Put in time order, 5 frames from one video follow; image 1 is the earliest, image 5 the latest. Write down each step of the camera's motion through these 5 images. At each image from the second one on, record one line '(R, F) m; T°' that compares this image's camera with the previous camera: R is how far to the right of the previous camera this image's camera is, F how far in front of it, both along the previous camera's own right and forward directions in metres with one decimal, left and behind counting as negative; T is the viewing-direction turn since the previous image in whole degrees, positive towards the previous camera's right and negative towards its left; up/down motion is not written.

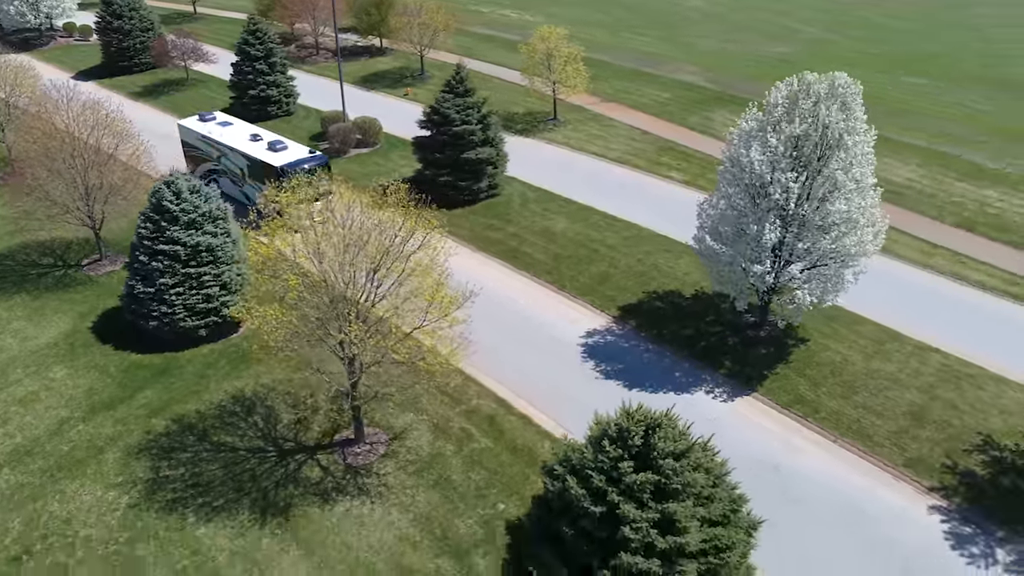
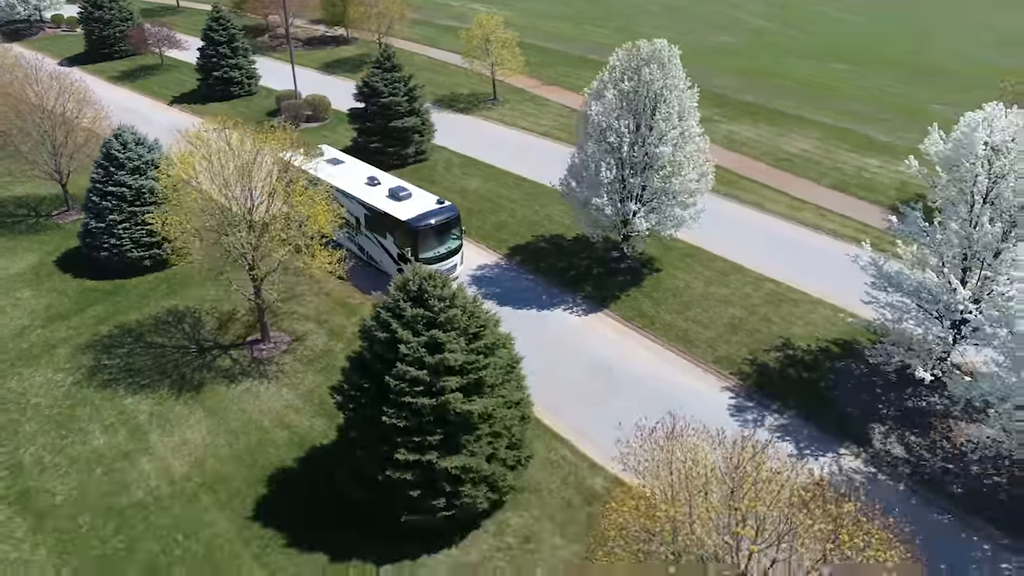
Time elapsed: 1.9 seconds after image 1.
(+4.0, -4.6) m; 0°
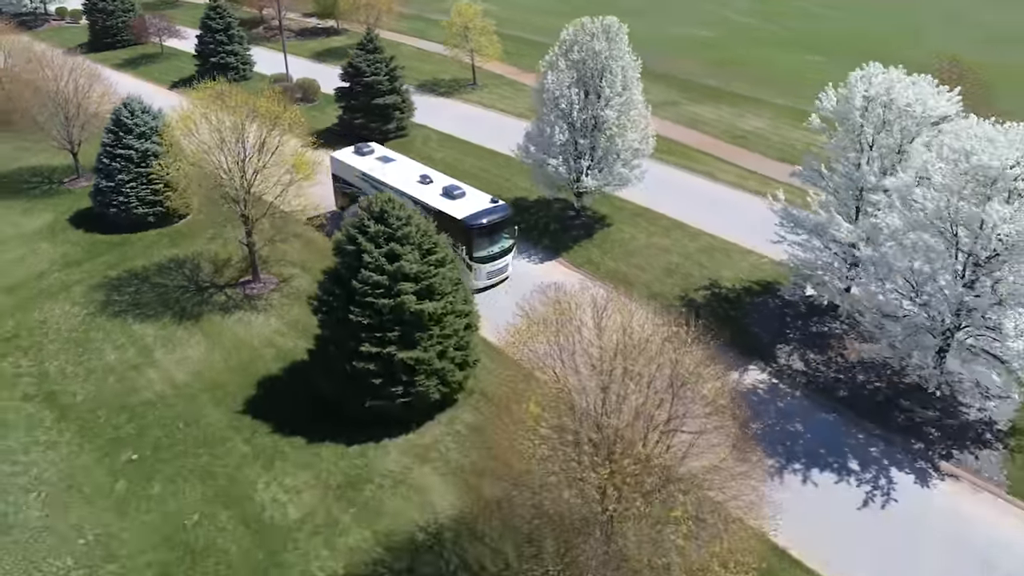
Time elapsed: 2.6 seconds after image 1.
(+1.4, -3.5) m; 0°
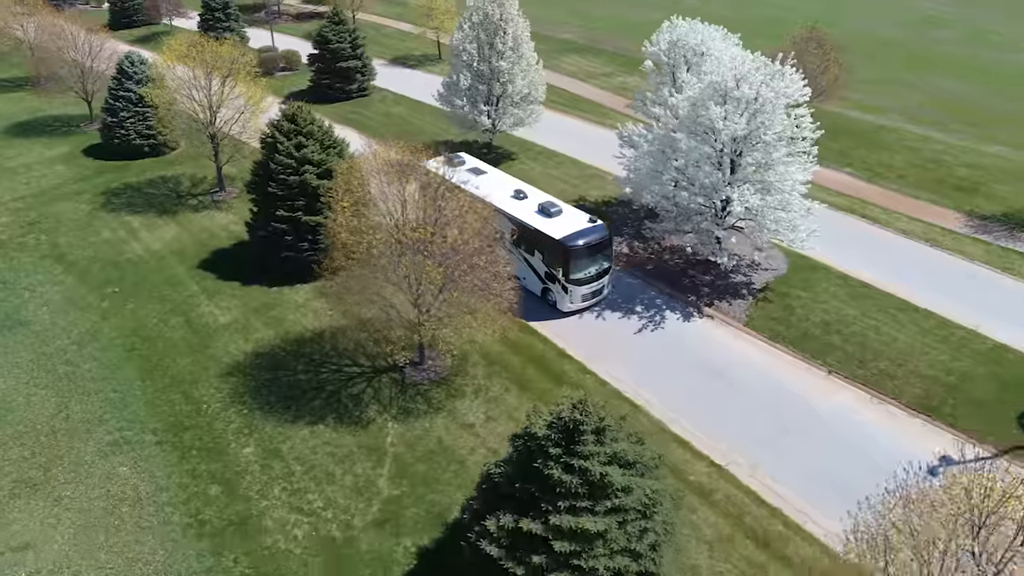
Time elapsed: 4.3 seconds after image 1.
(+5.5, -7.8) m; -2°
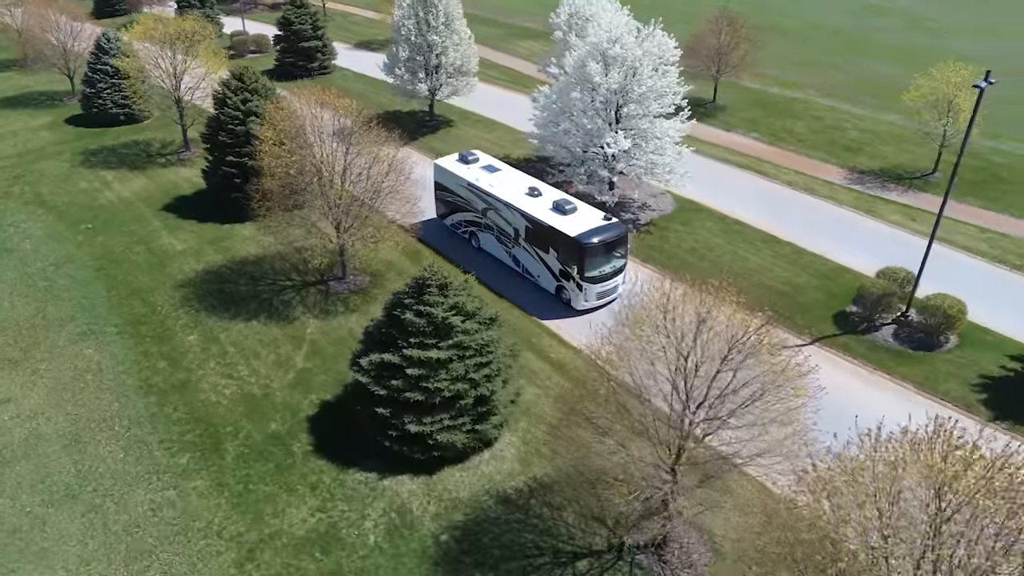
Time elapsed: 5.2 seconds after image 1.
(+3.3, -4.7) m; 0°
